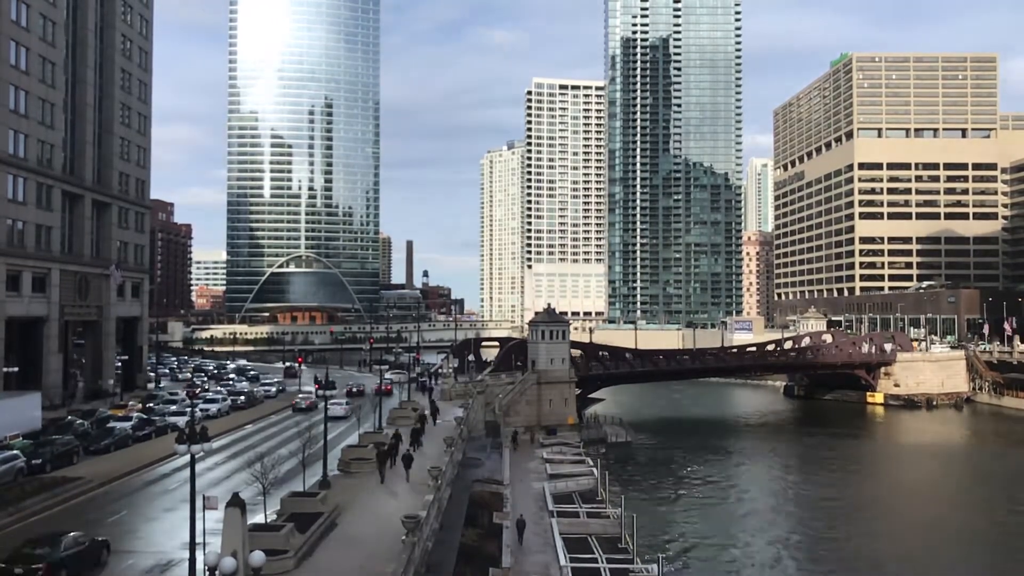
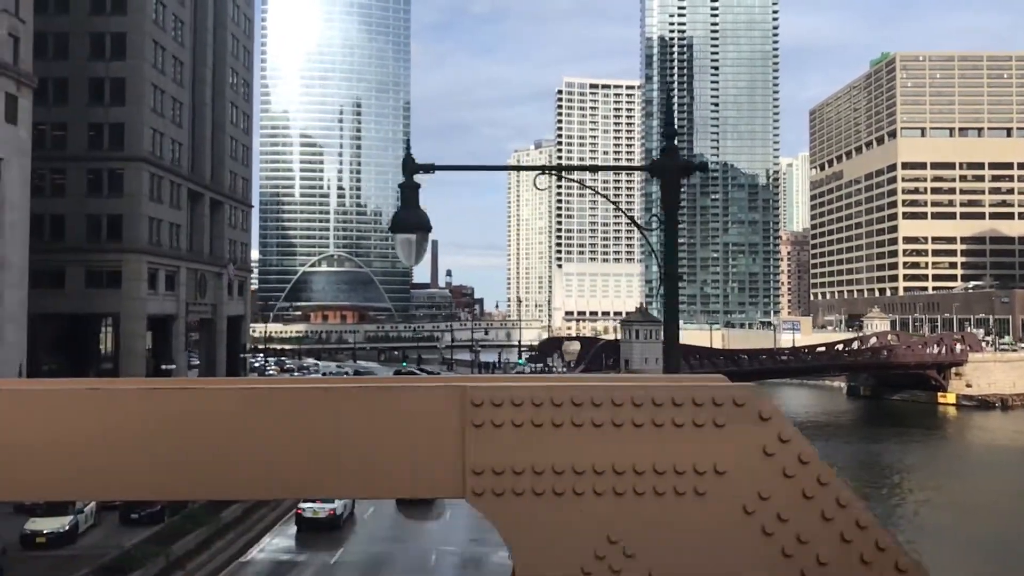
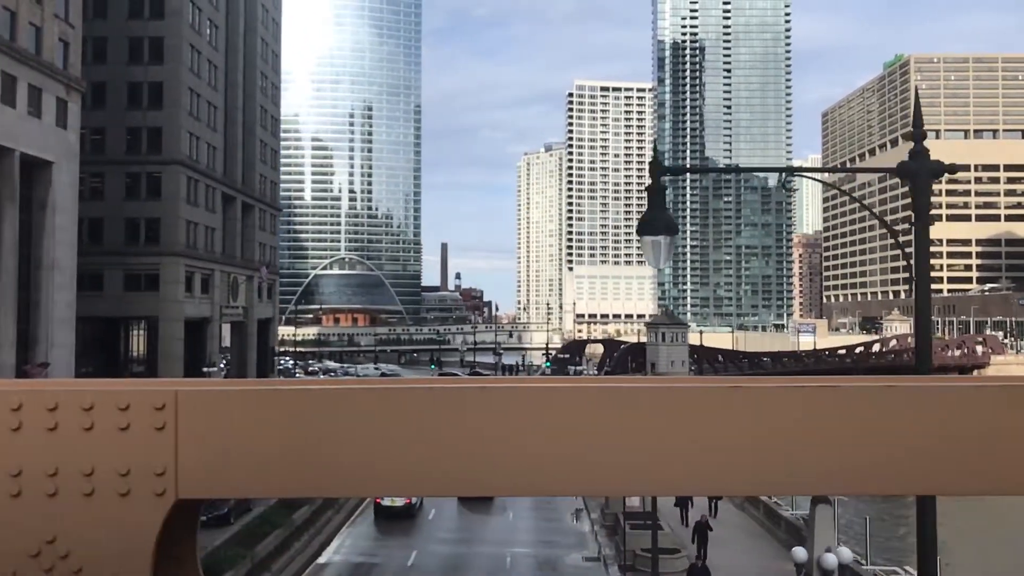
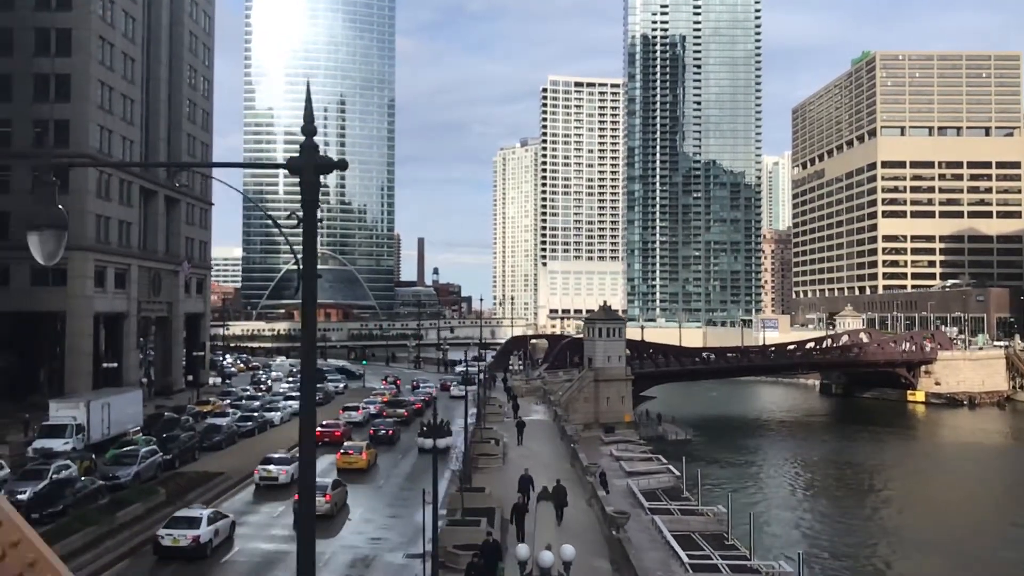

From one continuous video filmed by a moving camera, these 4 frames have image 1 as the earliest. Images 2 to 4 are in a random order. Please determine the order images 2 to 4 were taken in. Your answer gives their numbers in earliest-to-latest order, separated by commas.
4, 2, 3
